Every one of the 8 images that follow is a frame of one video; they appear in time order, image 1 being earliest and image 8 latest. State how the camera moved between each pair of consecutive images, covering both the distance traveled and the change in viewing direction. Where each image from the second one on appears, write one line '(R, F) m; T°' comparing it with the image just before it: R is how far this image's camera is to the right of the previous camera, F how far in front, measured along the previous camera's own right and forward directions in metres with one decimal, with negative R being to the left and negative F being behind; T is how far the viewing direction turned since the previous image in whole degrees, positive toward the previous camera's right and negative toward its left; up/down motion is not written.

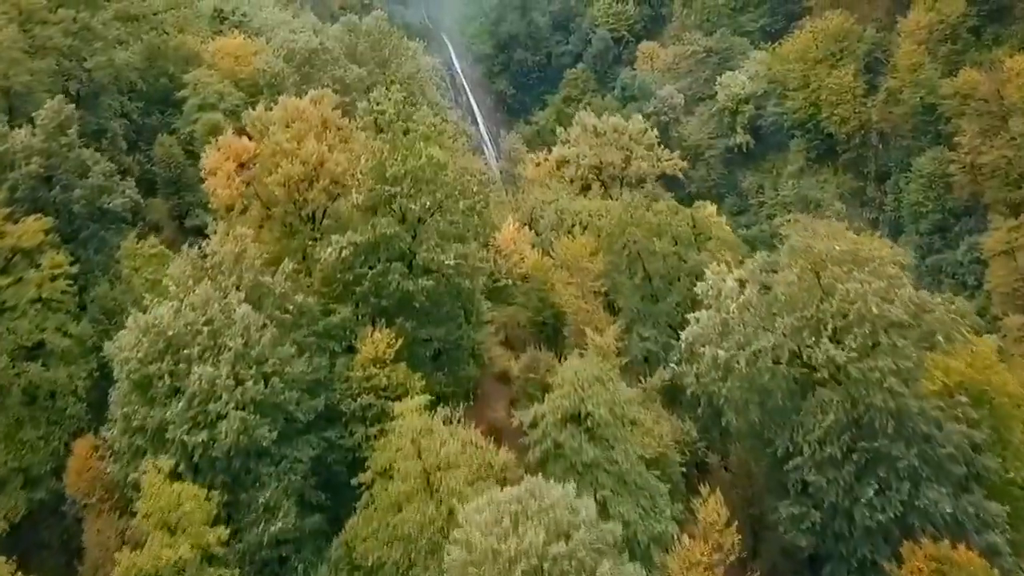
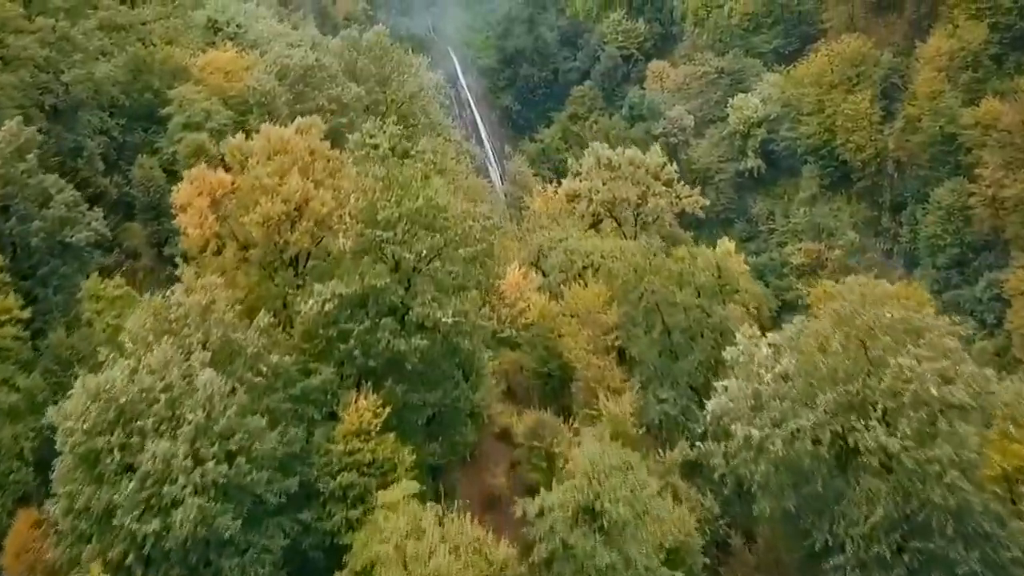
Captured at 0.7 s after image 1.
(-0.1, +2.3) m; 0°
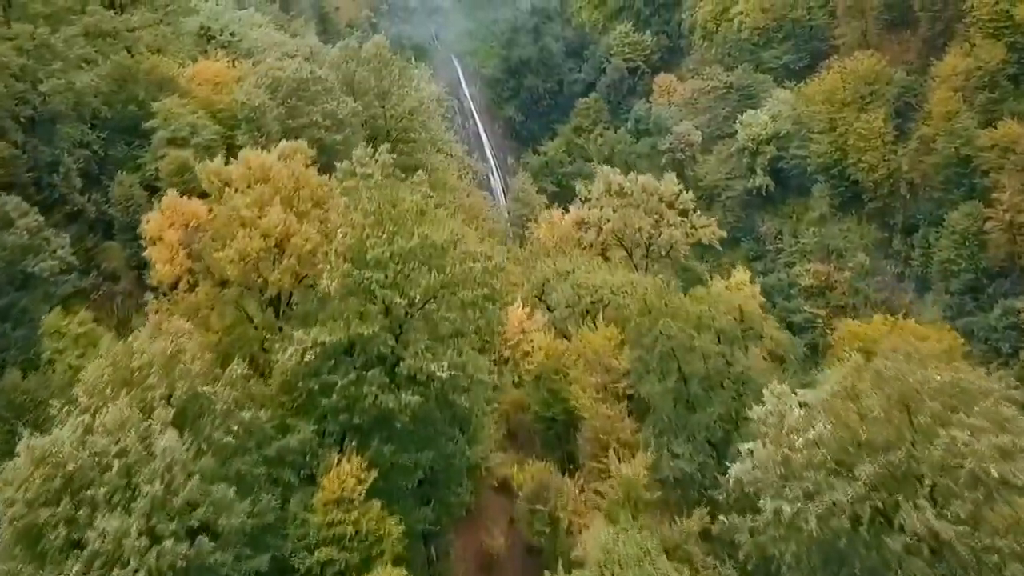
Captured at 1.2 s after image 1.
(0.0, +1.8) m; 0°
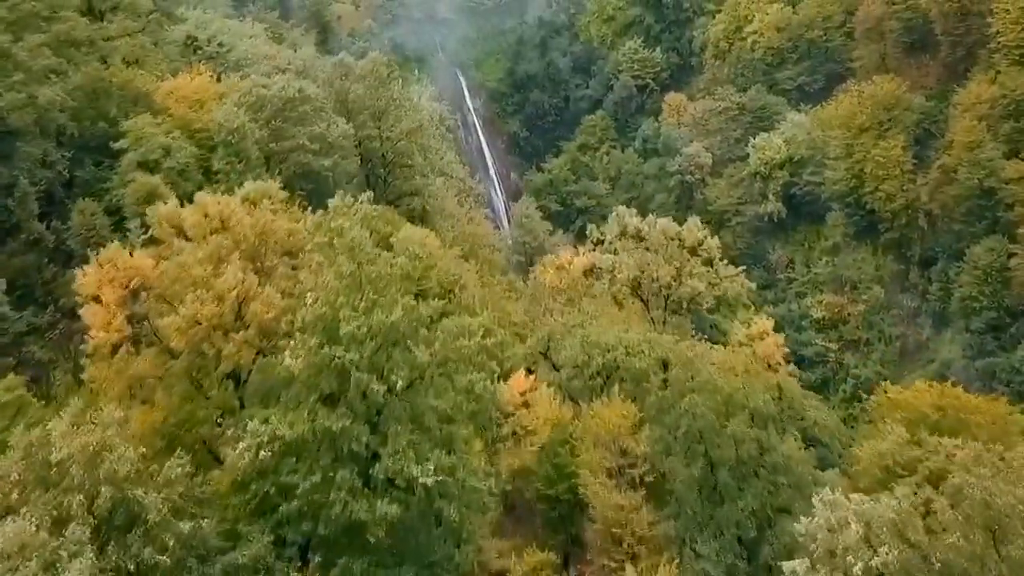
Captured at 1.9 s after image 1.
(0.0, +2.8) m; 0°
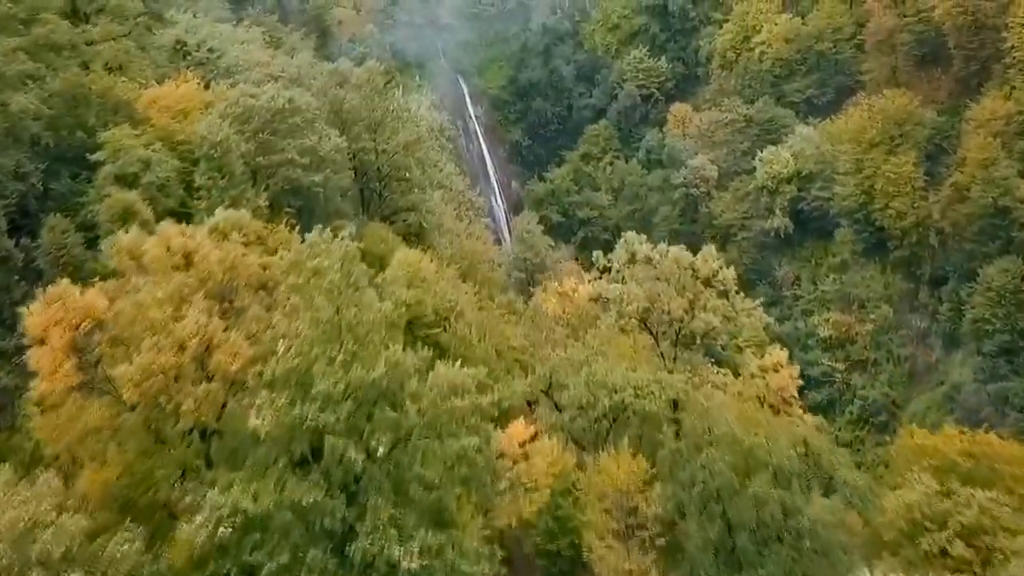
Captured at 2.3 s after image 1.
(0.0, +1.7) m; 0°
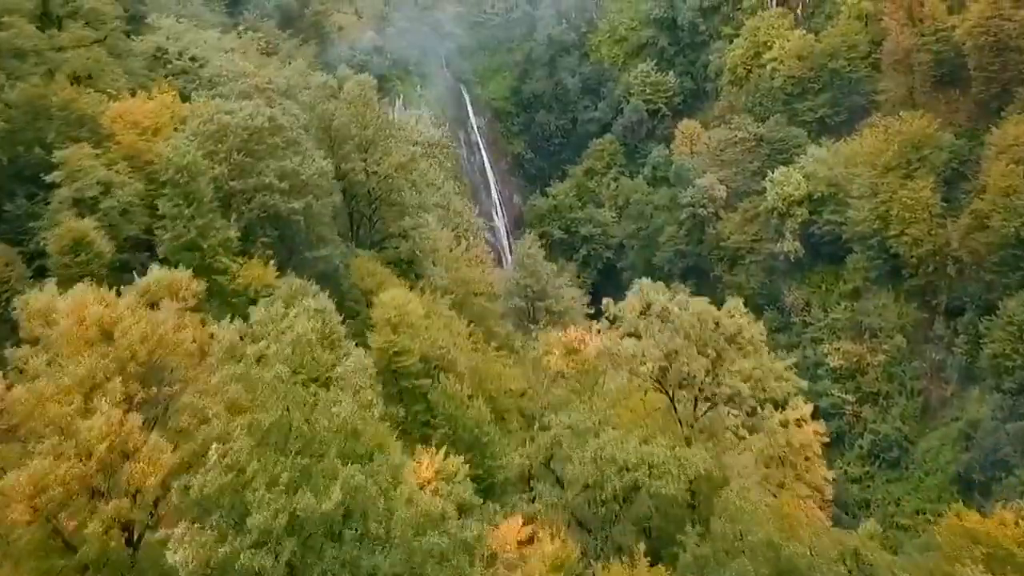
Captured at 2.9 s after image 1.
(0.0, +2.6) m; 0°
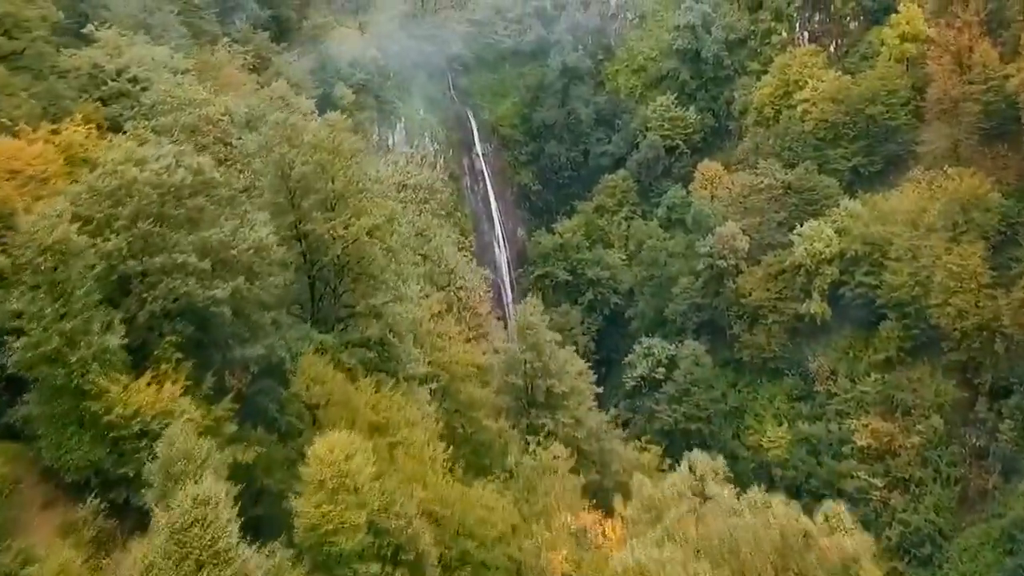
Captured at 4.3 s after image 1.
(0.0, +6.3) m; 0°
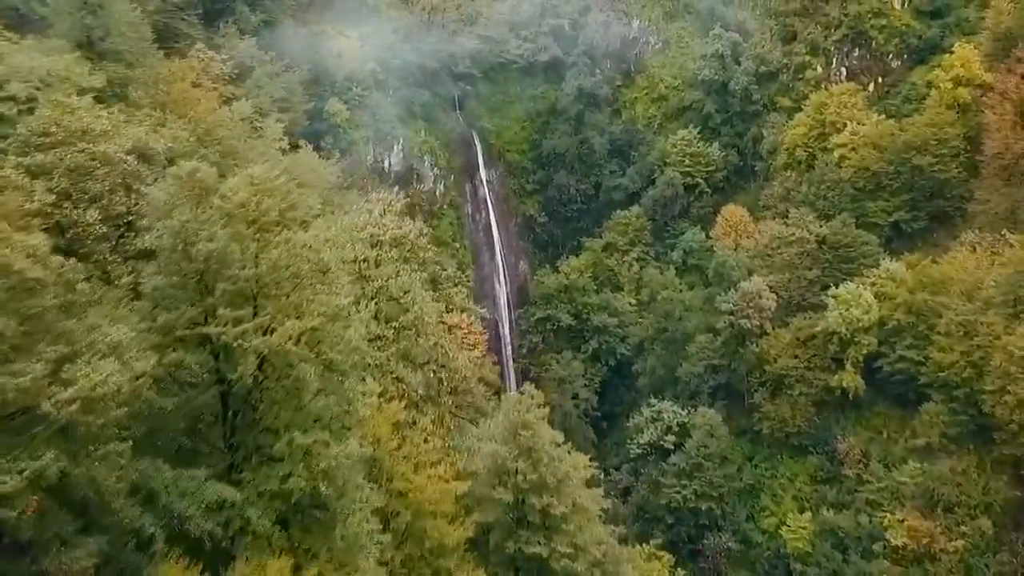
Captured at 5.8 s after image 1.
(+0.1, +7.2) m; 0°
